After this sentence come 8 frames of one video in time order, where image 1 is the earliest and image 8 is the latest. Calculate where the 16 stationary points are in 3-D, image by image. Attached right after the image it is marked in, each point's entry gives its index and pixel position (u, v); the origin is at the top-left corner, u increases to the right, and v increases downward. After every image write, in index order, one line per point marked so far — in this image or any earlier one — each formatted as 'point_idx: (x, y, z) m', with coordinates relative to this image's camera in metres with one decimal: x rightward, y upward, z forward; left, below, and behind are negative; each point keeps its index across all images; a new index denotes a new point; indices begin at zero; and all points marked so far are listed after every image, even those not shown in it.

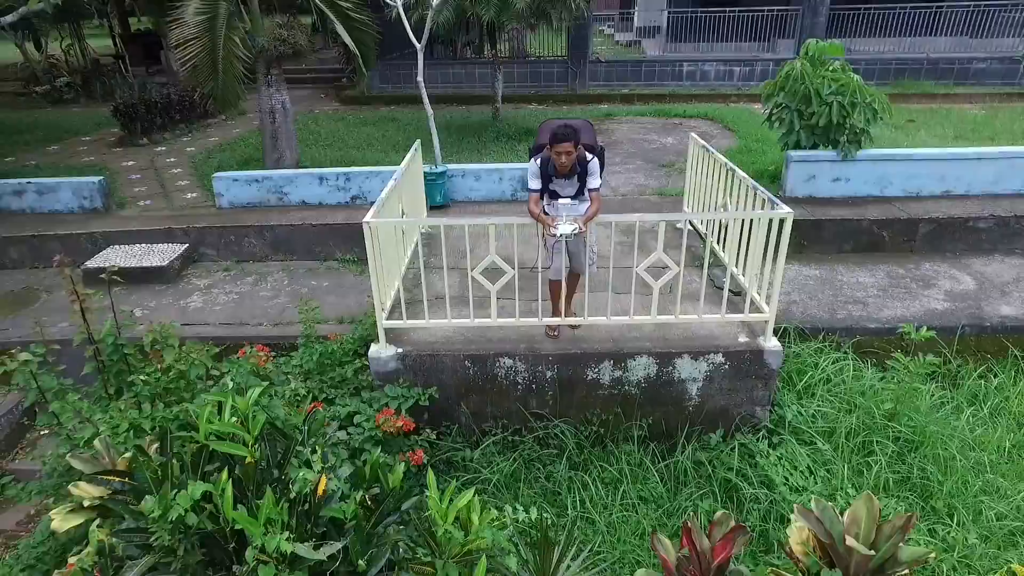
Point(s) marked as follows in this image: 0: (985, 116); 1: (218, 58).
0: (+4.8, +1.7, +7.1) m
1: (-1.9, +1.5, +4.6) m
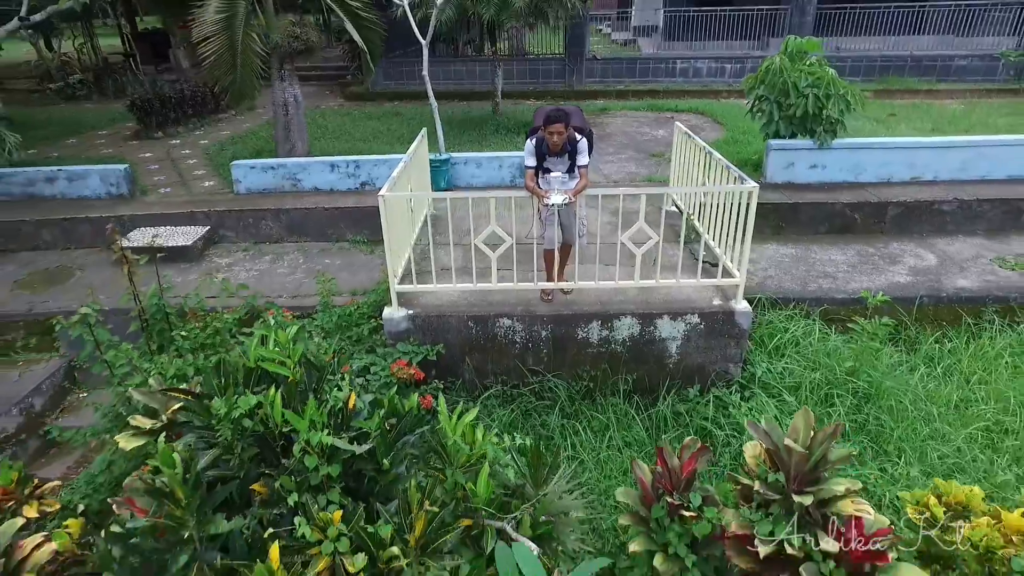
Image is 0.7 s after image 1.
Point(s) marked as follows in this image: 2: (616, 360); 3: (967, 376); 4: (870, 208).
0: (+4.8, +1.9, +7.4) m
1: (-1.9, +1.6, +4.9) m
2: (+0.5, -0.3, +3.1) m
3: (+2.1, -0.4, +3.3) m
4: (+2.3, +0.5, +4.5) m
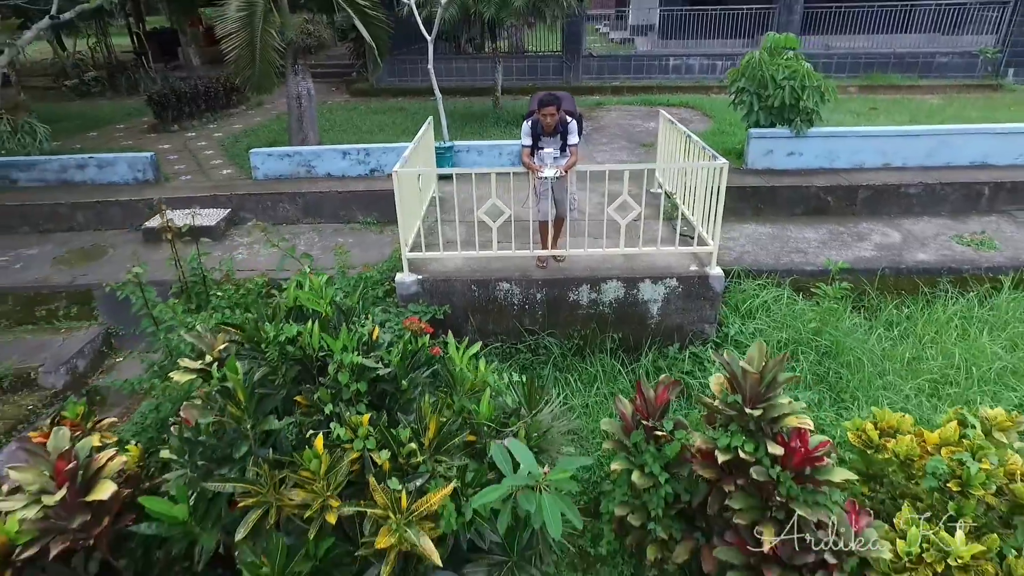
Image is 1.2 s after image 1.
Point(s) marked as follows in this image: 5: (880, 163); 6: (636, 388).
0: (+4.7, +2.0, +7.8) m
1: (-1.9, +1.8, +5.3) m
2: (+0.5, -0.2, +3.5) m
3: (+2.1, -0.3, +3.6) m
4: (+2.3, +0.7, +4.9) m
5: (+2.7, +0.9, +5.2) m
6: (+0.5, -0.4, +2.6) m
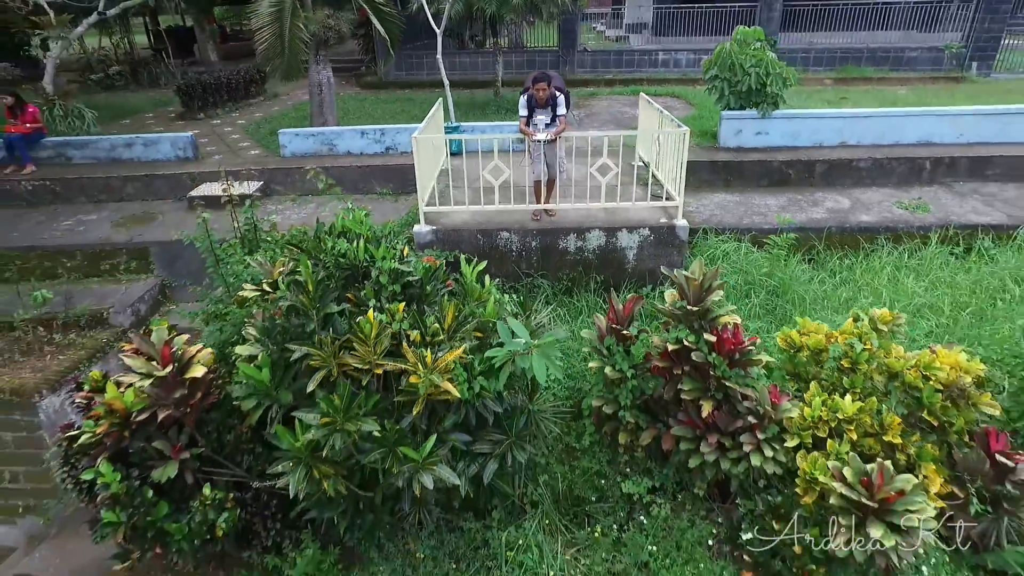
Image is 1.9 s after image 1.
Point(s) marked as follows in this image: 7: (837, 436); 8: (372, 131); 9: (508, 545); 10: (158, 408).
0: (+4.7, +2.3, +8.5) m
1: (-1.9, +2.1, +6.0) m
2: (+0.5, +0.1, +4.2) m
3: (+2.1, 0.0, +4.3) m
4: (+2.3, +1.0, +5.5) m
5: (+2.7, +1.2, +5.9) m
6: (+0.5, -0.1, +3.3) m
7: (+1.3, -0.6, +2.8) m
8: (-1.2, +1.3, +6.0) m
9: (0.0, -1.2, +3.2) m
10: (-1.5, -0.5, +2.9) m
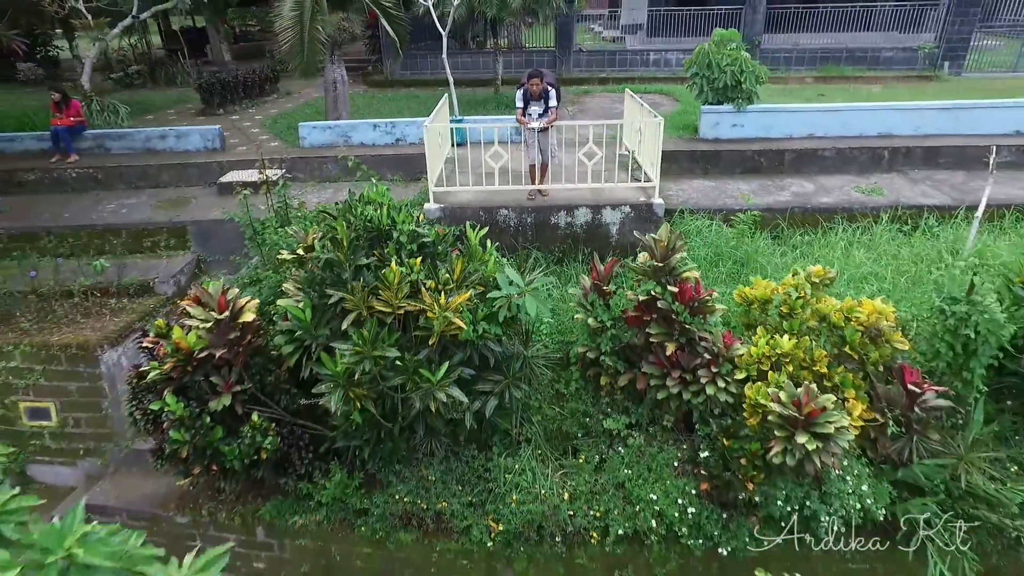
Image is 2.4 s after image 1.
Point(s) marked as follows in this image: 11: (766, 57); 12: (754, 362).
0: (+4.7, +2.5, +9.1) m
1: (-1.9, +2.3, +6.6) m
2: (+0.4, +0.3, +4.8) m
3: (+2.1, +0.2, +4.9) m
4: (+2.3, +1.2, +6.1) m
5: (+2.7, +1.4, +6.5) m
6: (+0.4, +0.1, +3.9) m
7: (+1.3, -0.4, +3.4) m
8: (-1.2, +1.5, +6.6) m
9: (0.0, -1.0, +3.8) m
10: (-1.5, -0.3, +3.5) m
11: (+3.9, +3.5, +10.7) m
12: (+1.2, -0.4, +3.5) m
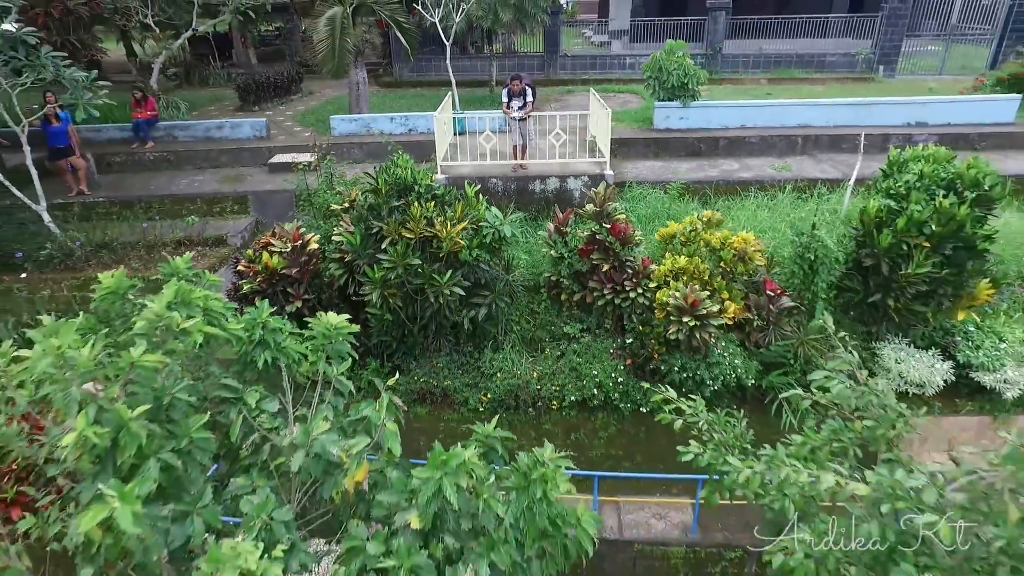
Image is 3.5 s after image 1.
0: (+4.6, +3.0, +10.6) m
1: (-2.1, +2.7, +8.2) m
2: (+0.3, +0.8, +6.3) m
3: (+2.0, +0.7, +6.5) m
4: (+2.2, +1.6, +7.7) m
5: (+2.6, +1.9, +8.0) m
6: (+0.3, +0.6, +5.5) m
7: (+1.2, +0.1, +5.0) m
8: (-1.3, +2.0, +8.2) m
9: (-0.1, -0.6, +5.4) m
10: (-1.6, +0.1, +5.1) m
11: (+3.8, +3.9, +12.3) m
12: (+1.1, +0.1, +5.0) m
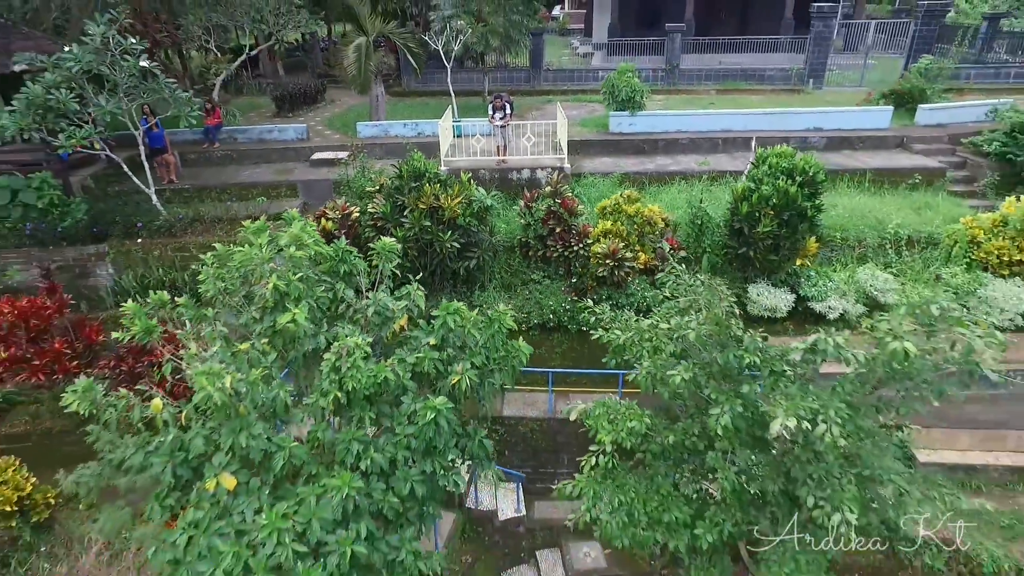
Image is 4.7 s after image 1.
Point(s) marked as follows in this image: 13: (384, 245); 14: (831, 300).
0: (+4.4, +3.4, +12.9) m
1: (-2.3, +3.2, +10.4) m
2: (+0.1, +1.2, +8.6) m
3: (+1.8, +1.1, +8.7) m
4: (+2.0, +2.1, +10.0) m
5: (+2.4, +2.3, +10.3) m
6: (+0.1, +1.0, +7.7) m
7: (+1.0, +0.5, +7.3) m
8: (-1.5, +2.4, +10.5) m
9: (-0.3, -0.1, +7.6) m
10: (-1.8, +0.6, +7.4) m
11: (+3.6, +4.4, +14.6) m
12: (+0.9, +0.5, +7.3) m
13: (-1.0, +0.3, +5.3) m
14: (+3.2, -0.1, +7.1) m
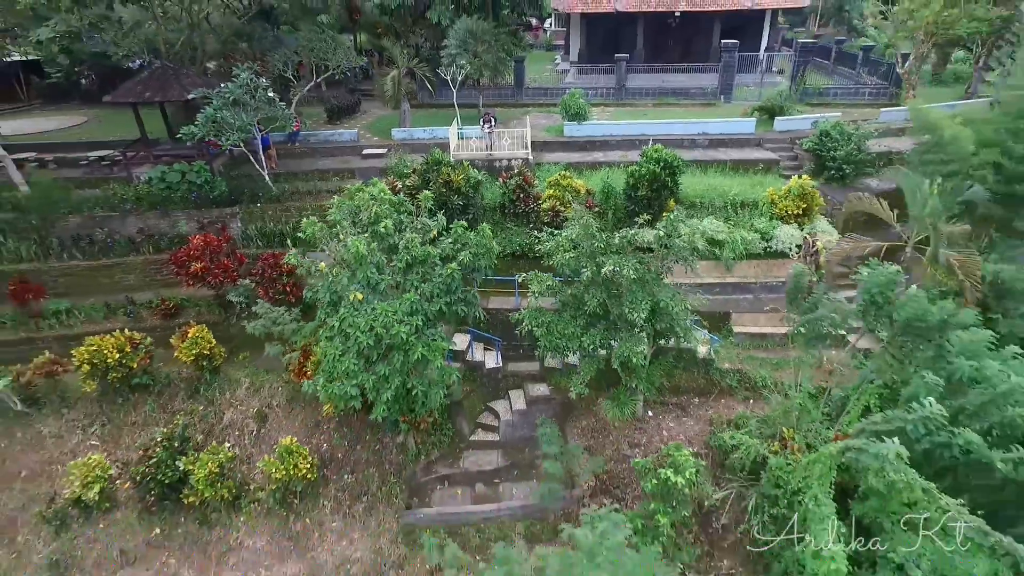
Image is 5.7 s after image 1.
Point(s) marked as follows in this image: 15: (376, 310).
0: (+4.1, +4.4, +17.7) m
1: (-2.6, +4.2, +15.2) m
2: (-0.2, +2.2, +13.4) m
3: (+1.5, +2.1, +13.5) m
4: (+1.7, +3.1, +14.8) m
5: (+2.1, +3.3, +15.1) m
6: (-0.2, +2.0, +12.5) m
7: (+0.7, +1.5, +12.1) m
8: (-1.8, +3.4, +15.3) m
9: (-0.6, +0.9, +12.4) m
10: (-2.1, +1.6, +12.2) m
11: (+3.3, +5.4, +19.4) m
12: (+0.6, +1.5, +12.1) m
13: (-1.3, +1.3, +10.1) m
14: (+2.9, +0.9, +11.9) m
15: (-1.7, -0.3, +8.6) m
